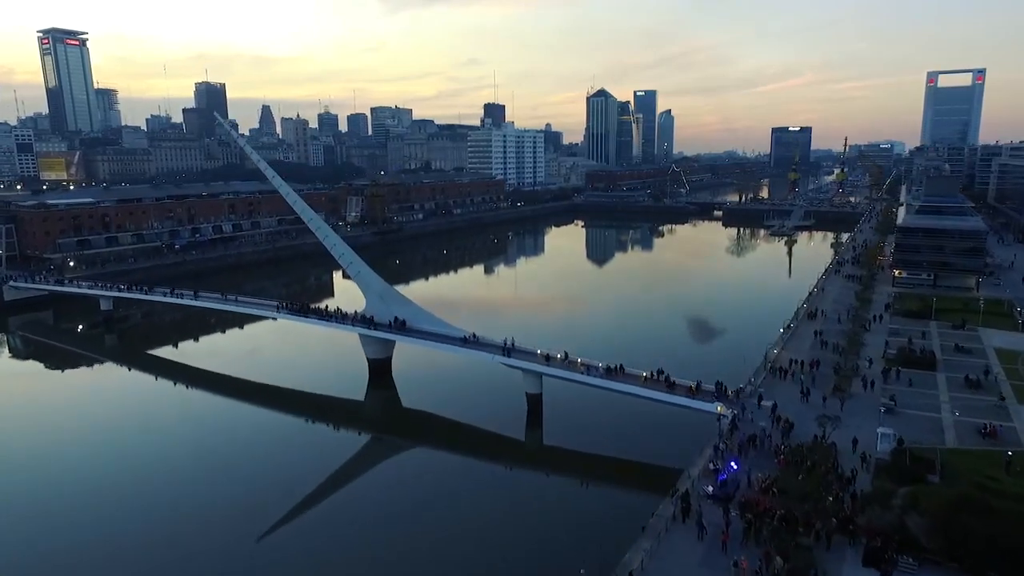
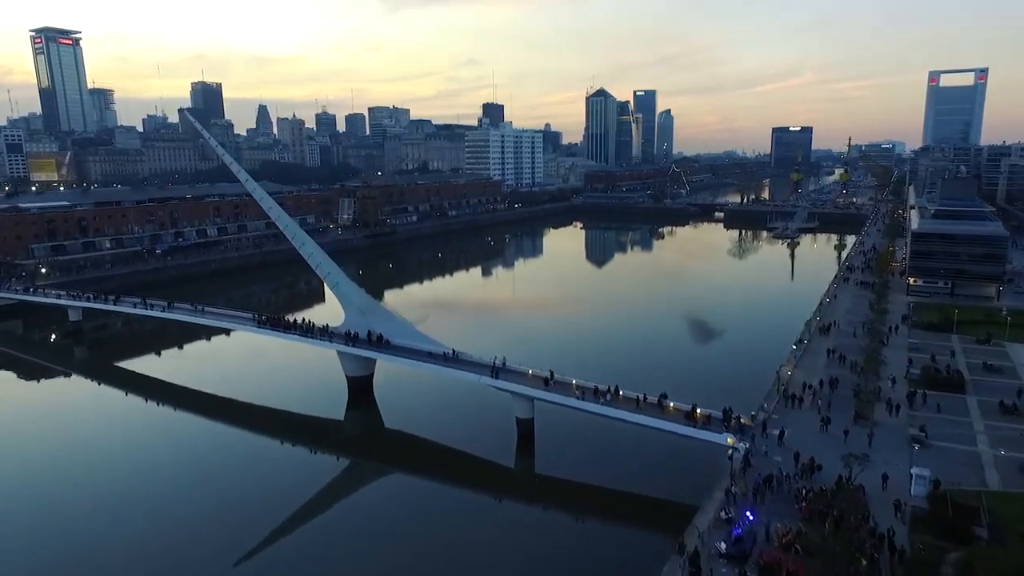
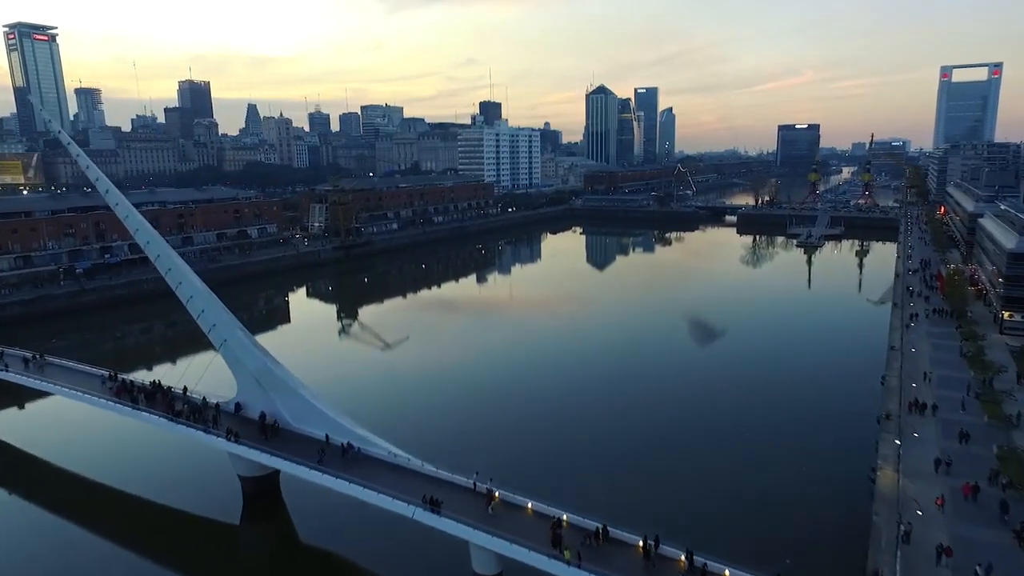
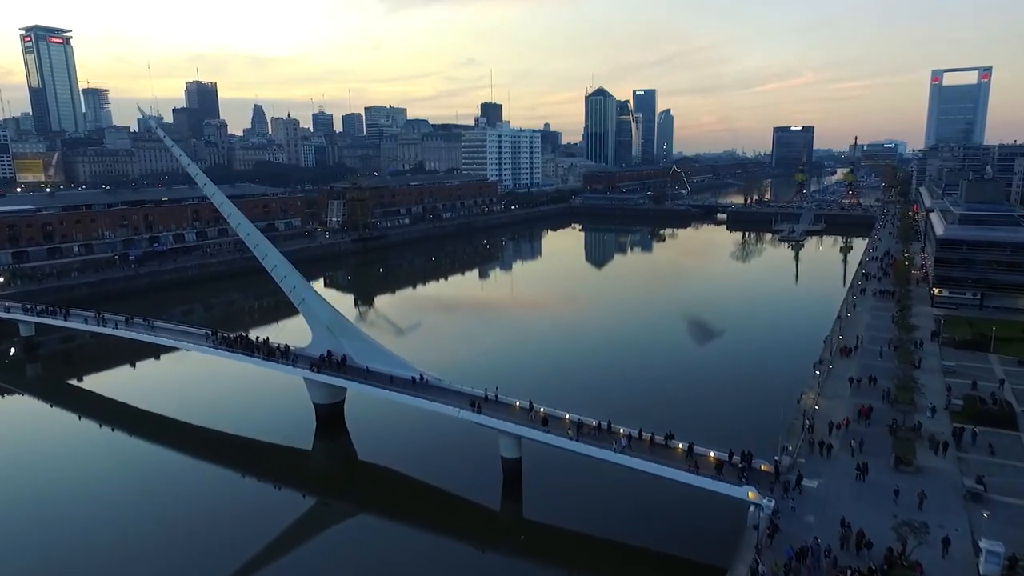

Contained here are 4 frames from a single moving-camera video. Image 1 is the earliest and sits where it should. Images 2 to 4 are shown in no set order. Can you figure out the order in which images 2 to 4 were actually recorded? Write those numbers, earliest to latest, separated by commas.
2, 4, 3
